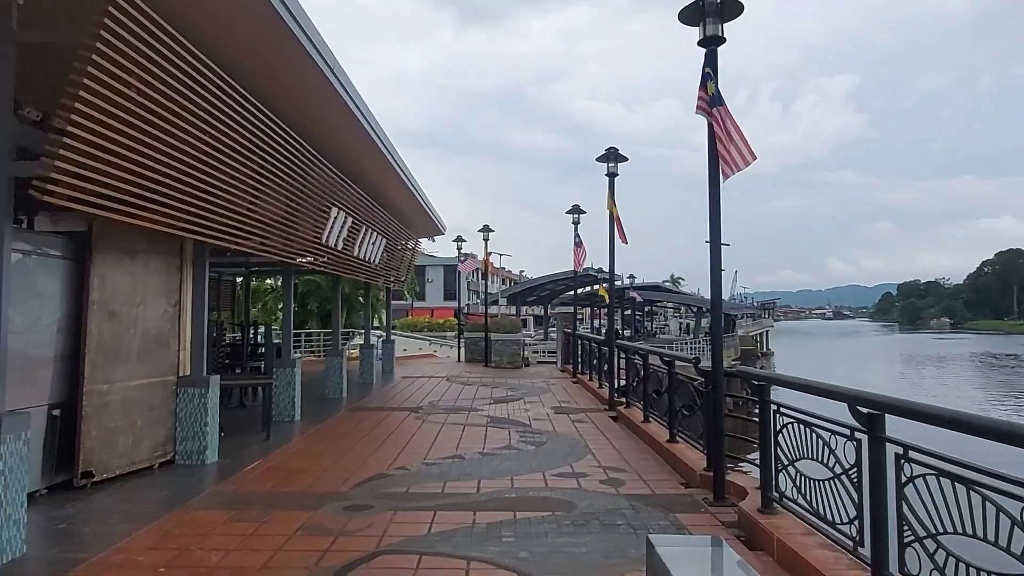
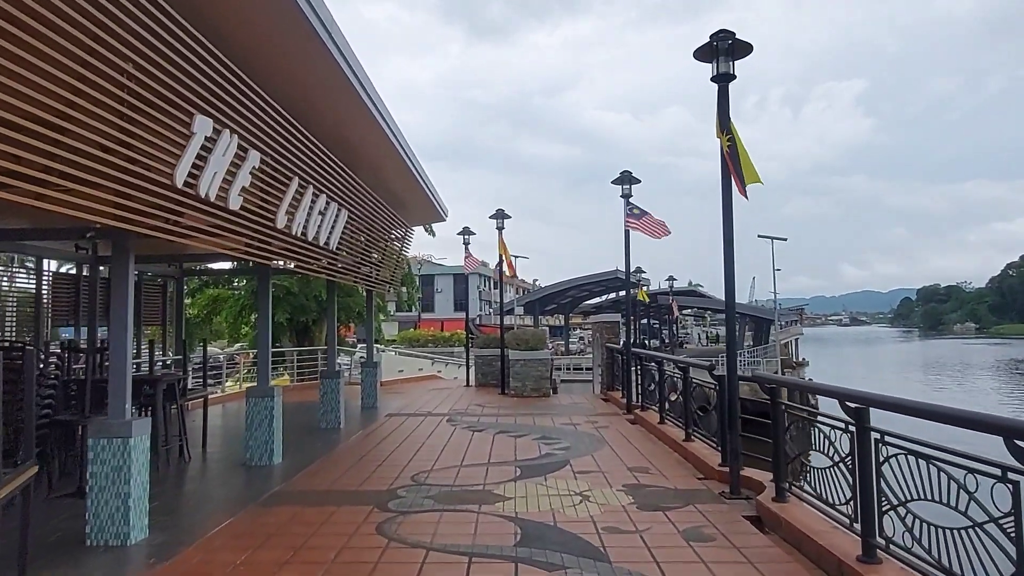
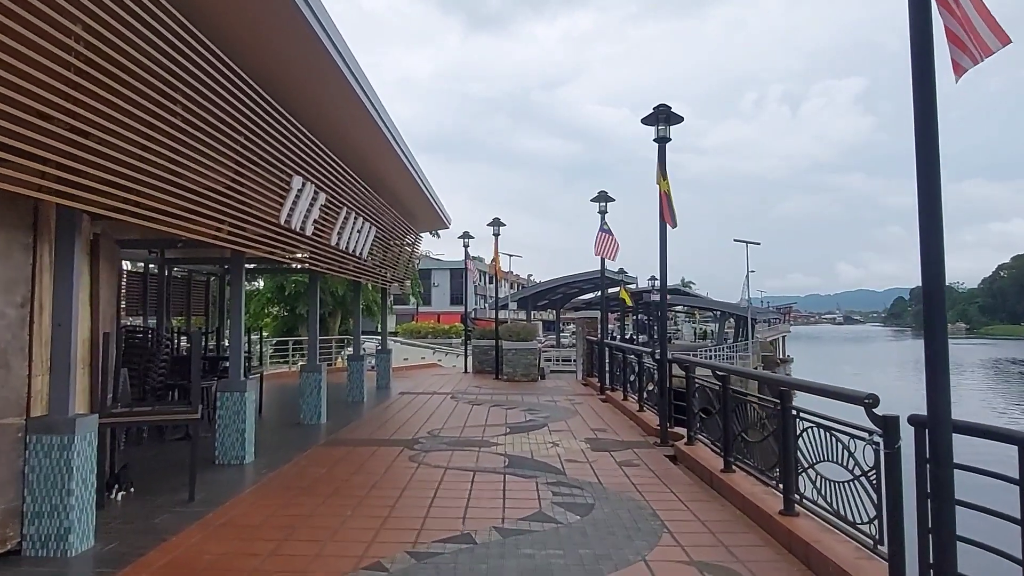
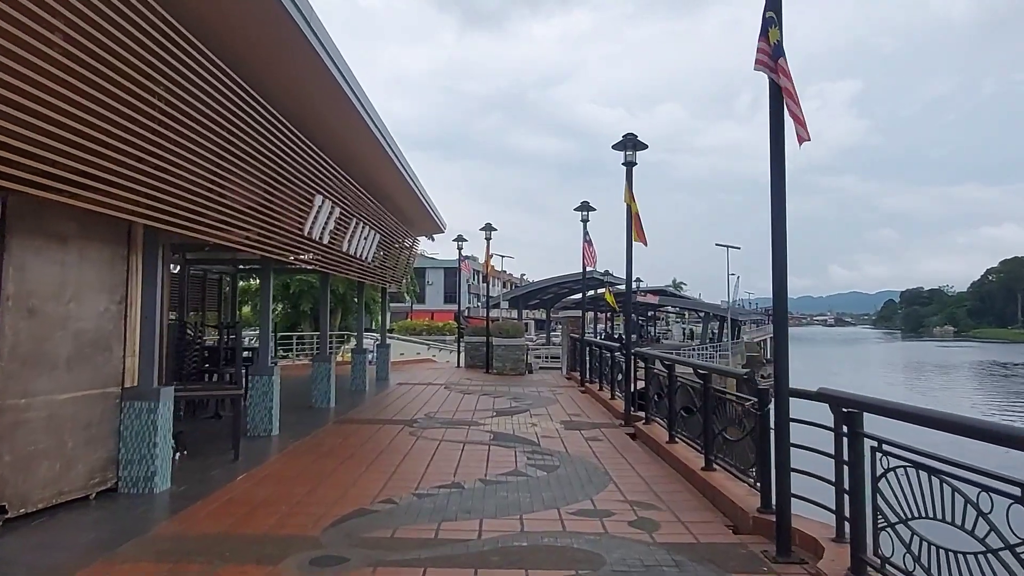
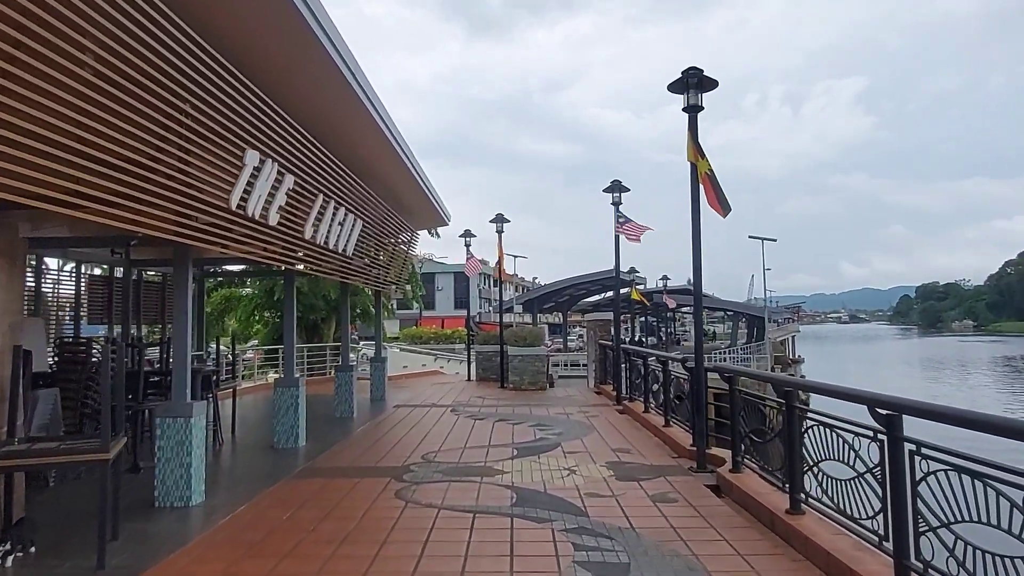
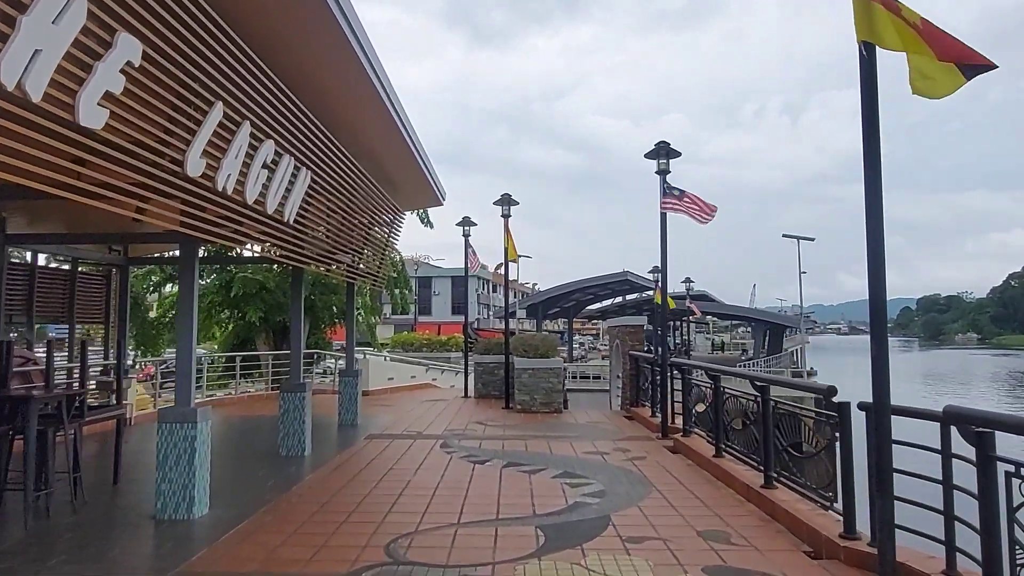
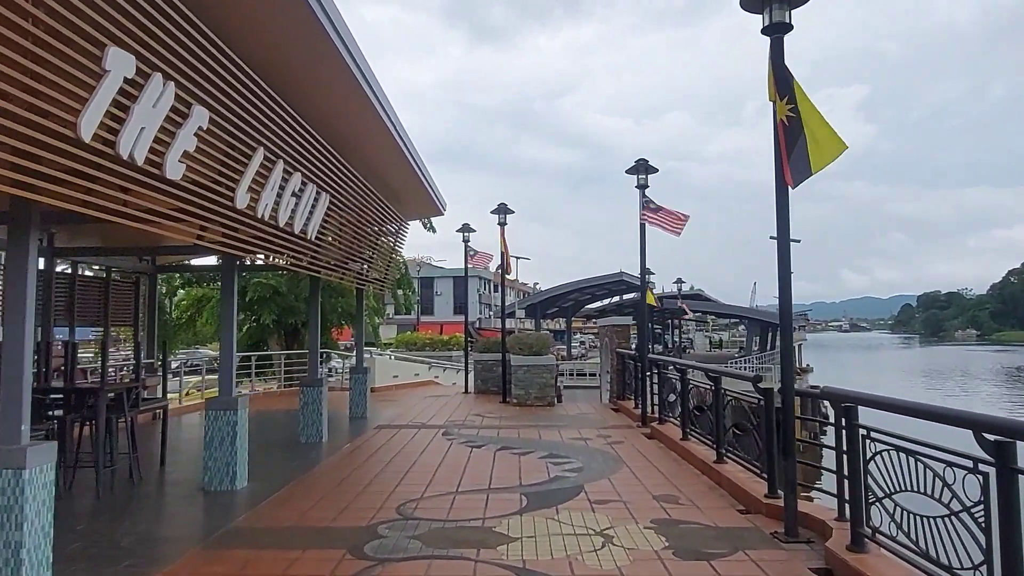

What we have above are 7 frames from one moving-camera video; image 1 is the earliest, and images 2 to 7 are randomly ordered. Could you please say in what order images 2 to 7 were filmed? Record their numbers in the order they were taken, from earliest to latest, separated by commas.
4, 3, 5, 2, 7, 6
